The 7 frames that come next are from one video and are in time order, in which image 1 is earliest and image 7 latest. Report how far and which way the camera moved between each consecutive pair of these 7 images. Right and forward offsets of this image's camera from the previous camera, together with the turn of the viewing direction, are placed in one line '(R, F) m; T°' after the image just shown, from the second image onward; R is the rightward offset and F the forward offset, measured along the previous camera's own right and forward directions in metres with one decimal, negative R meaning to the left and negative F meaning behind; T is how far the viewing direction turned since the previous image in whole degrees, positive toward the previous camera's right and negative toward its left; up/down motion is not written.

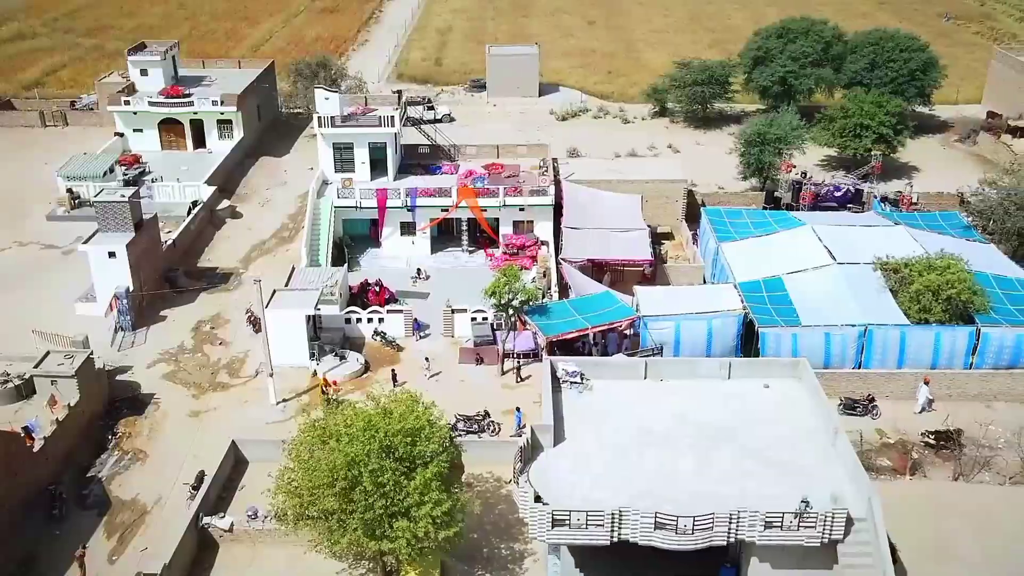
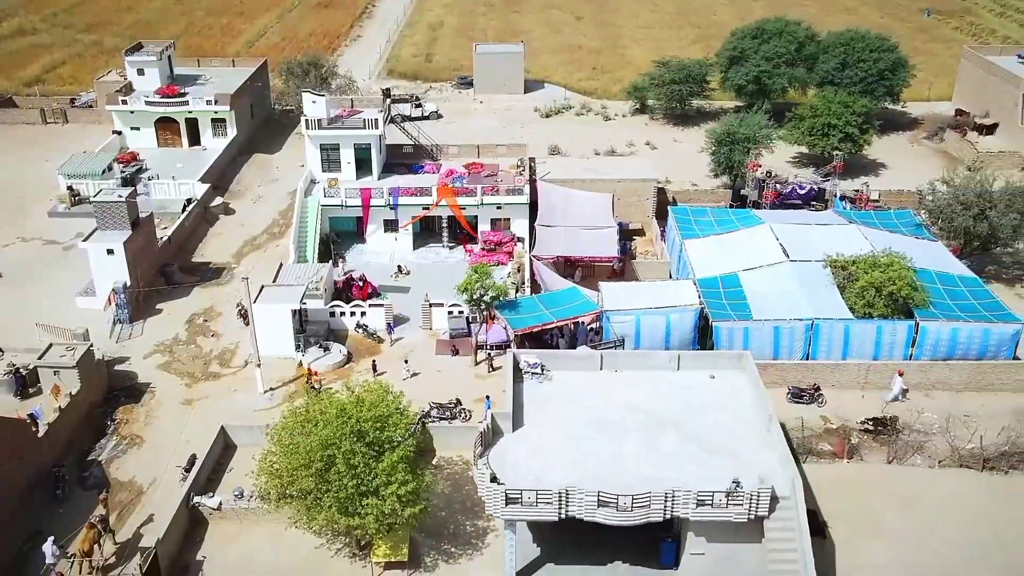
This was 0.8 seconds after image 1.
(+1.1, -2.1) m; 0°
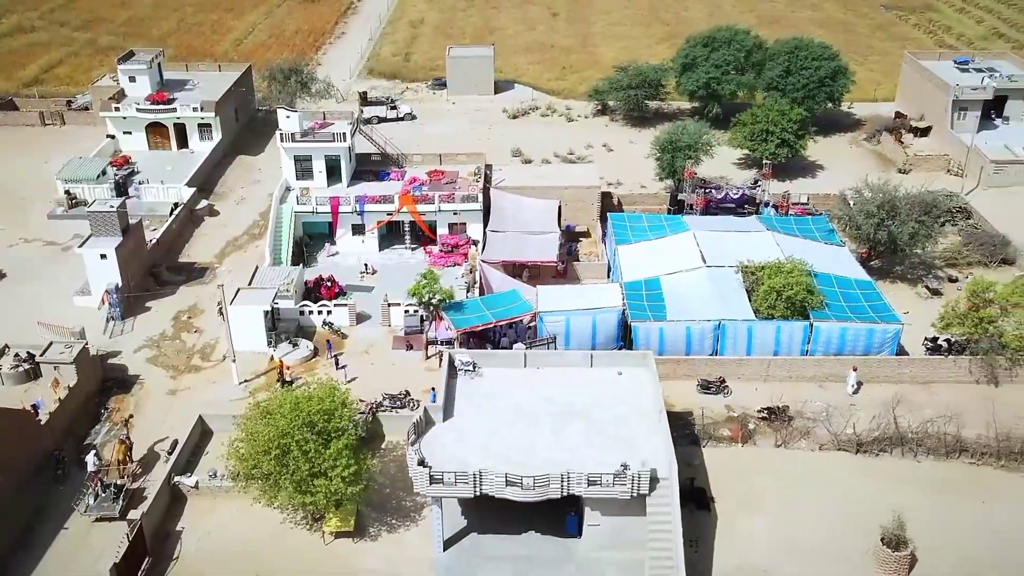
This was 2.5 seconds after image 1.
(+2.3, -4.3) m; 0°
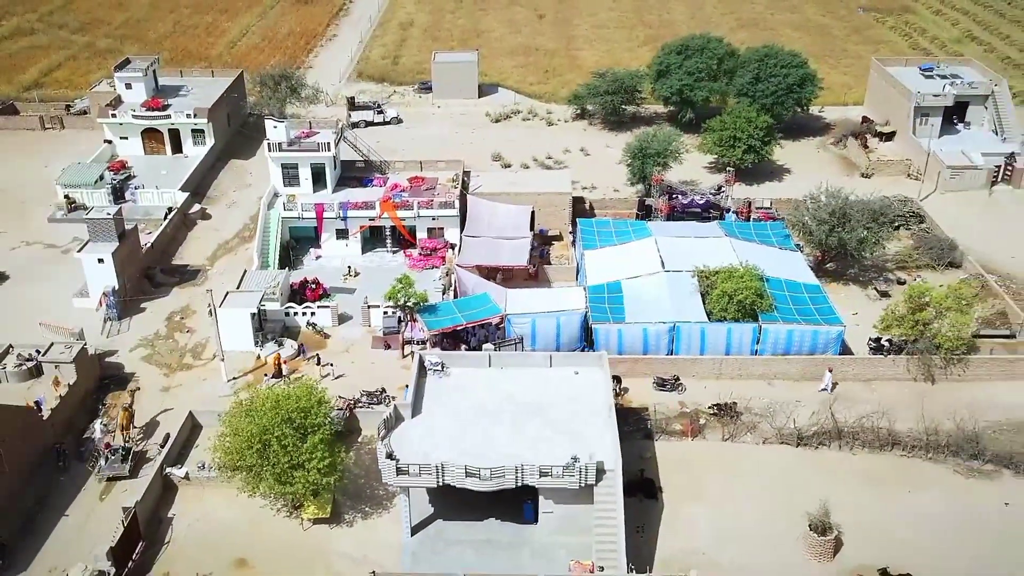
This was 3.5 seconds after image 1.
(+1.3, -2.6) m; 0°
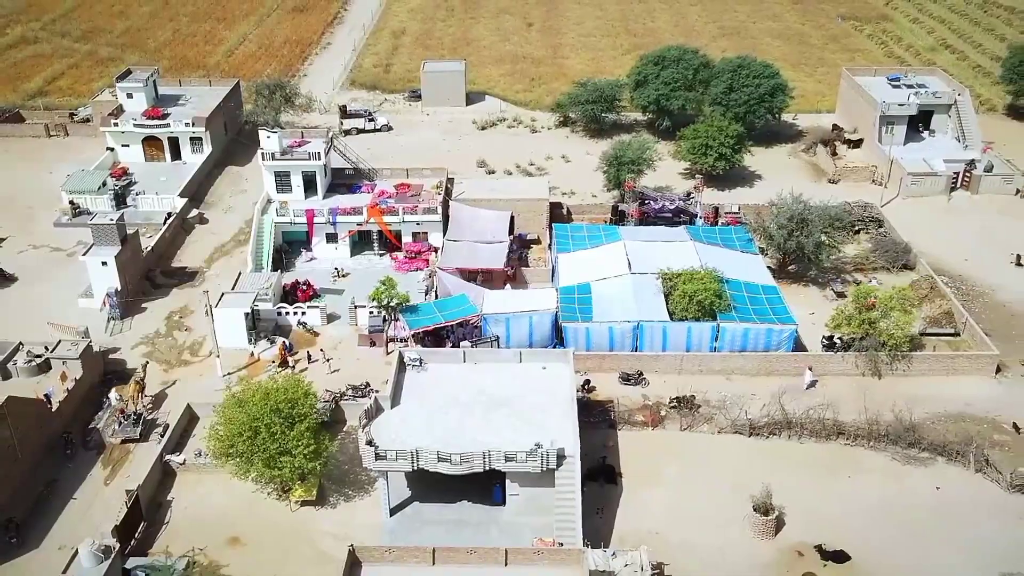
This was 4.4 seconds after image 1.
(+1.1, -2.9) m; 0°
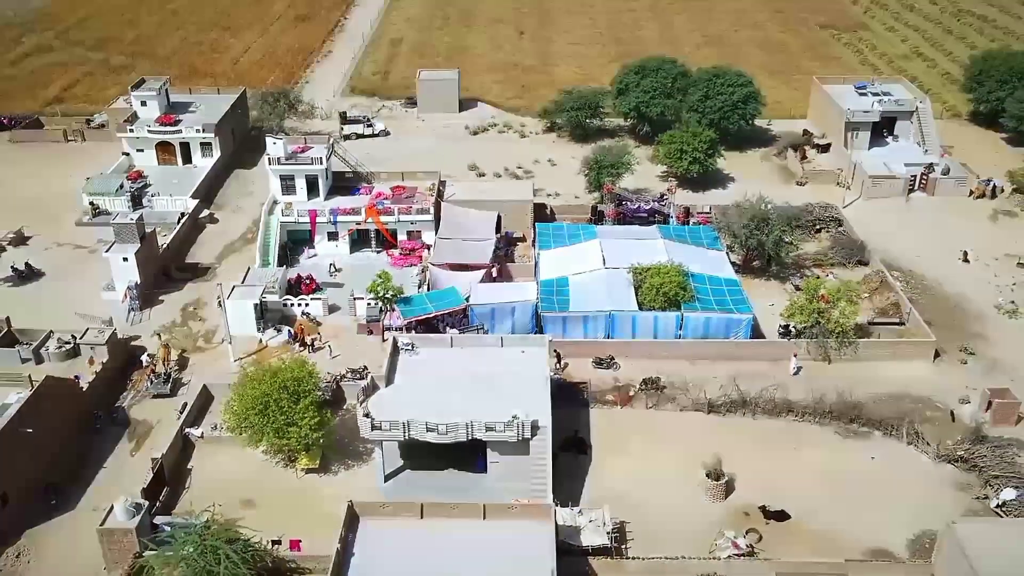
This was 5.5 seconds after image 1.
(+0.8, -4.4) m; 0°
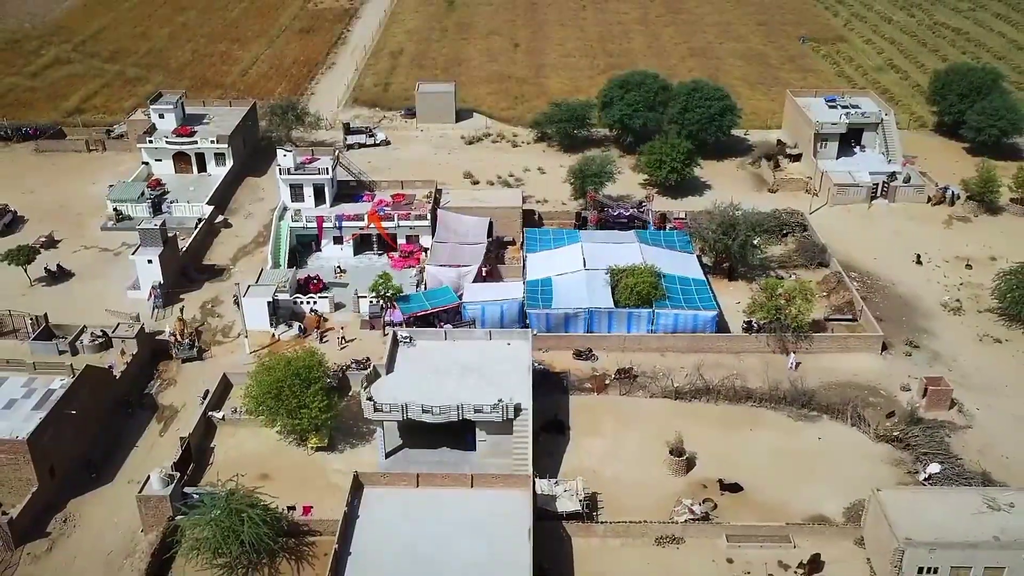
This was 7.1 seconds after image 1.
(+0.7, -5.0) m; 0°
